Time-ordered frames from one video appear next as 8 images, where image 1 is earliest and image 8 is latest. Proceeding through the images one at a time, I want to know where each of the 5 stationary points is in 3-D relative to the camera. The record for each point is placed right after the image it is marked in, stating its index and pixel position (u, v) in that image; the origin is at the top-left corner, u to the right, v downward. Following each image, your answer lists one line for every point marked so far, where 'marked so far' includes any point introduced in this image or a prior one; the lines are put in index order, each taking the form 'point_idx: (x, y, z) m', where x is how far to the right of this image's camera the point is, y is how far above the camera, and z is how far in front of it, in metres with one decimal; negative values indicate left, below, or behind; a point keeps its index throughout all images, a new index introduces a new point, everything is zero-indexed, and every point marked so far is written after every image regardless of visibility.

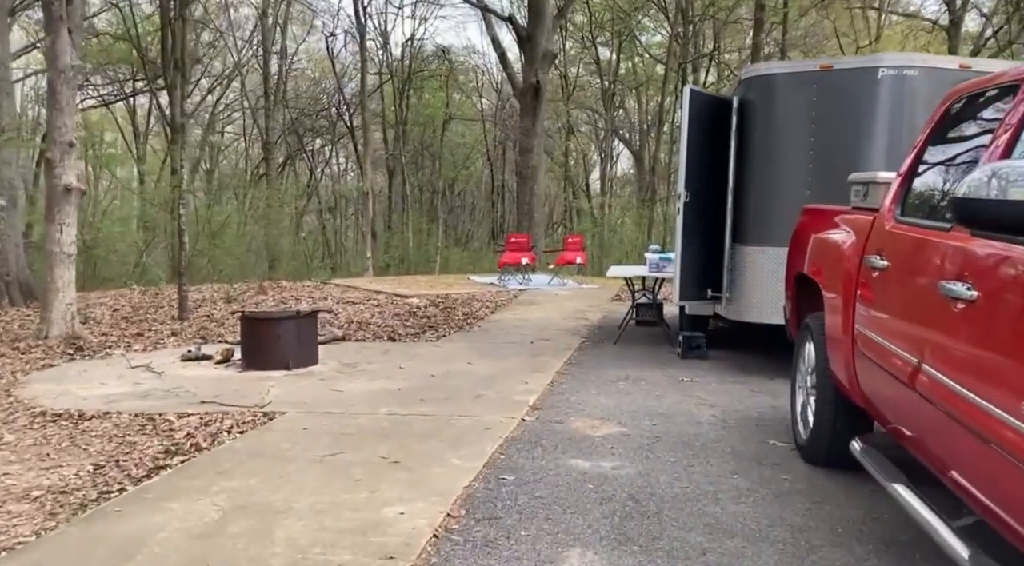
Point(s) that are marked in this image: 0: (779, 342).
0: (+2.3, -0.5, +8.0) m
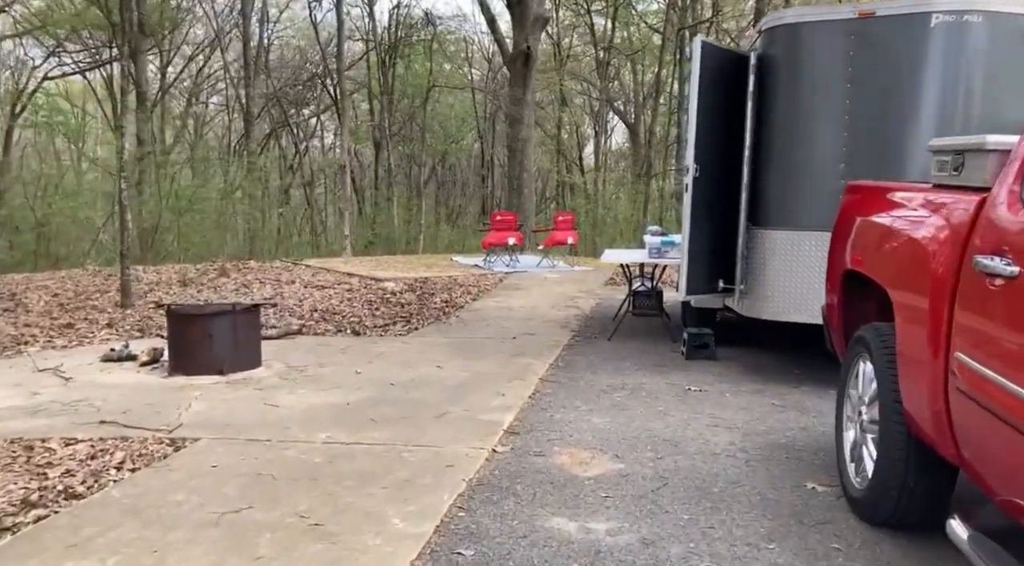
0: (+2.1, -0.5, +6.9) m
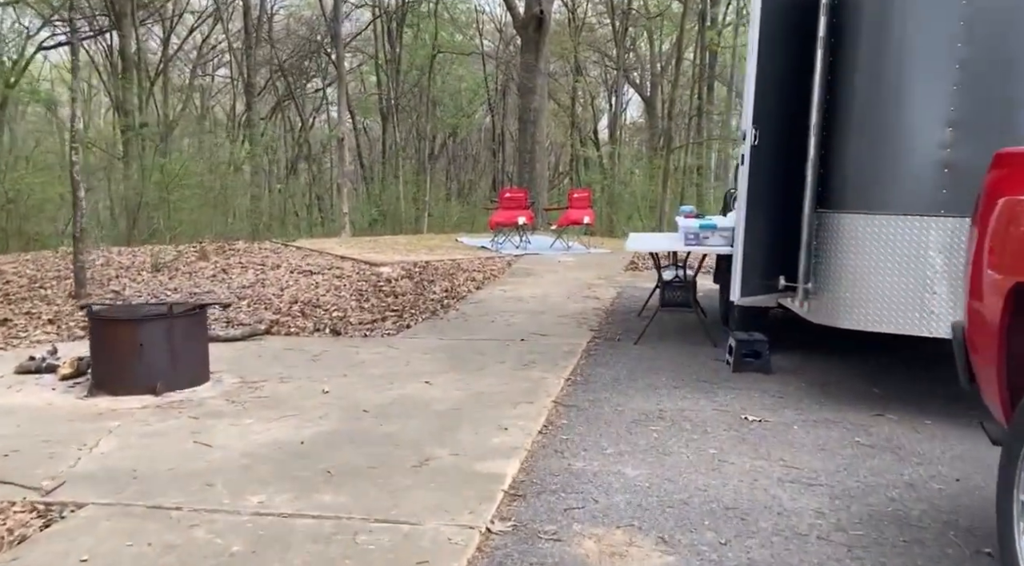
0: (+2.2, -0.4, +5.7) m
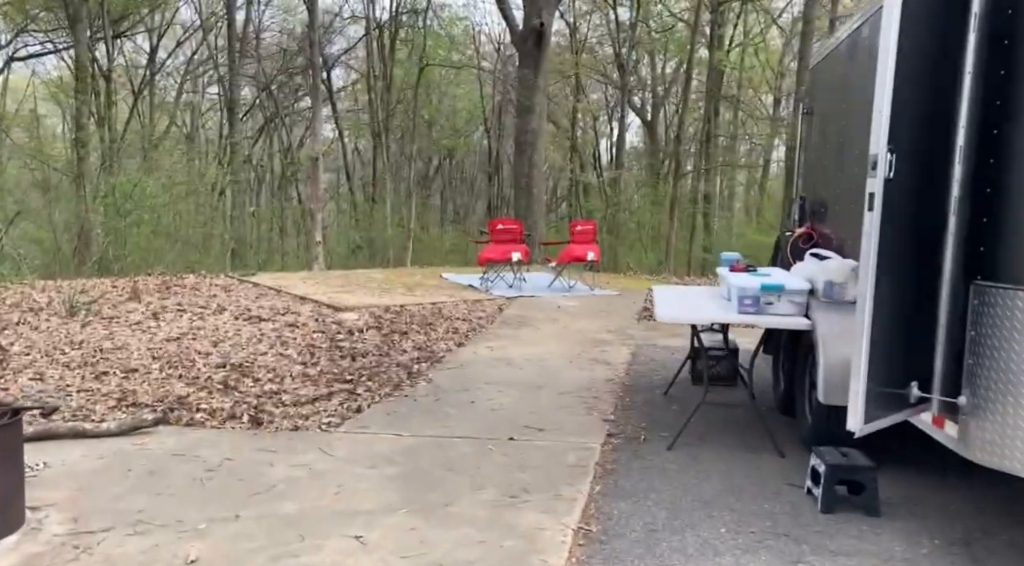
0: (+2.1, -0.8, +3.9) m
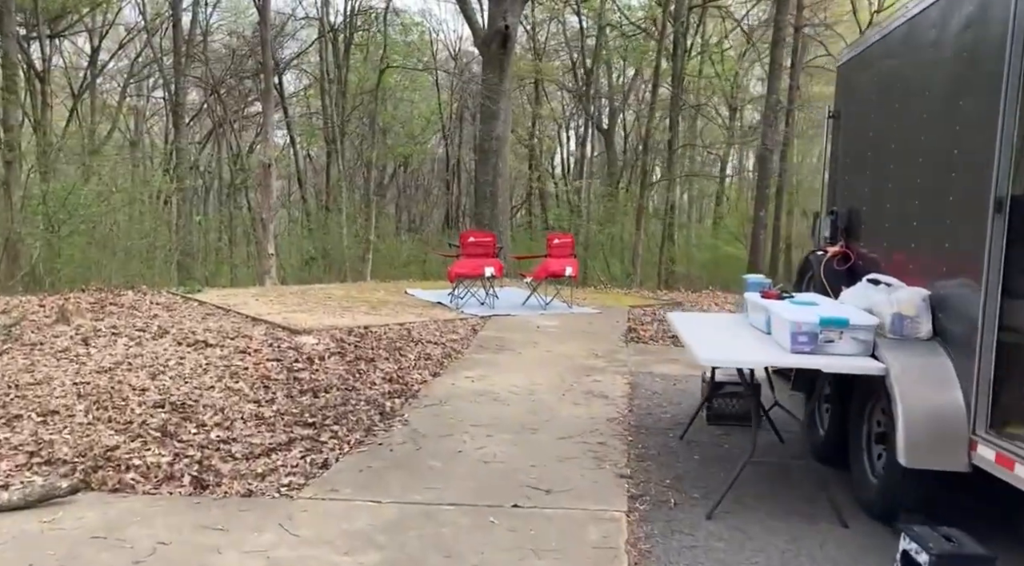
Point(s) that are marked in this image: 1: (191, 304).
0: (+2.2, -0.9, +3.1) m
1: (-3.4, -0.2, +9.8) m
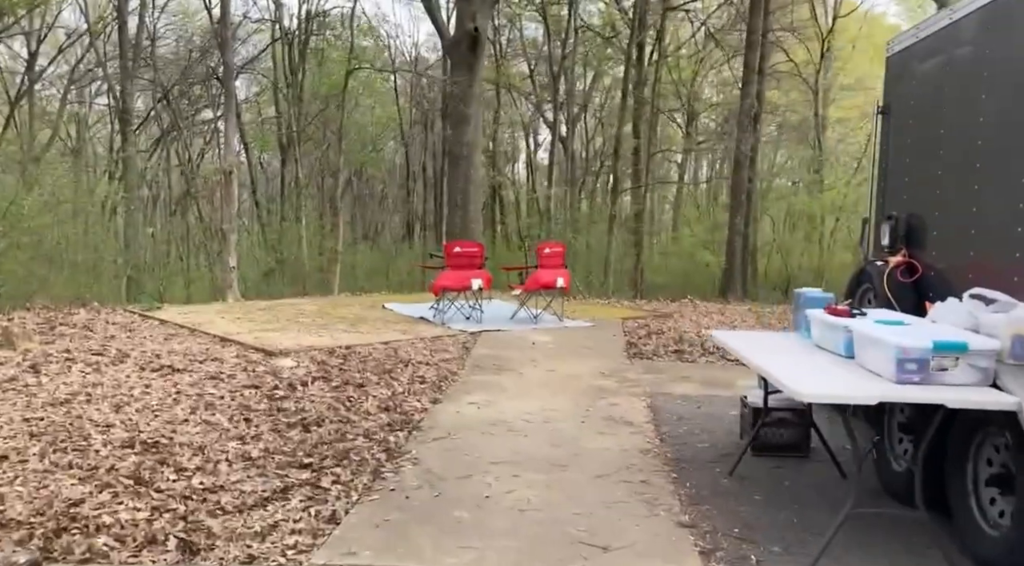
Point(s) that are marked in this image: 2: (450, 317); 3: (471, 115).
0: (+2.4, -1.0, +2.6) m
1: (-3.5, -0.4, +9.0) m
2: (-0.7, -0.4, +10.0) m
3: (-0.6, +2.6, +14.6) m
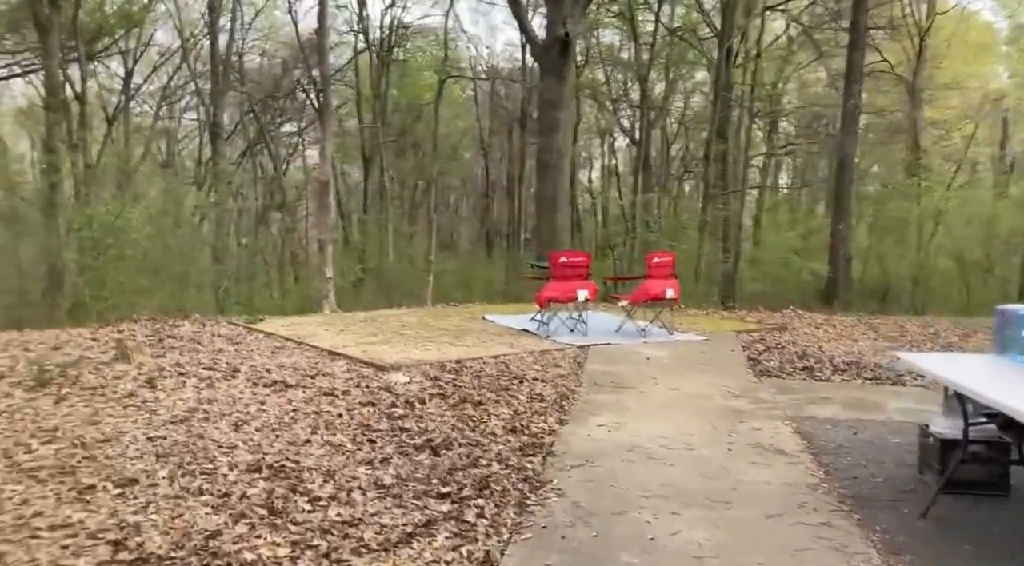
0: (+2.9, -1.0, +2.0) m
1: (-2.4, -0.5, +8.9) m
2: (+0.4, -0.5, +9.7) m
3: (+0.9, +2.5, +14.2) m
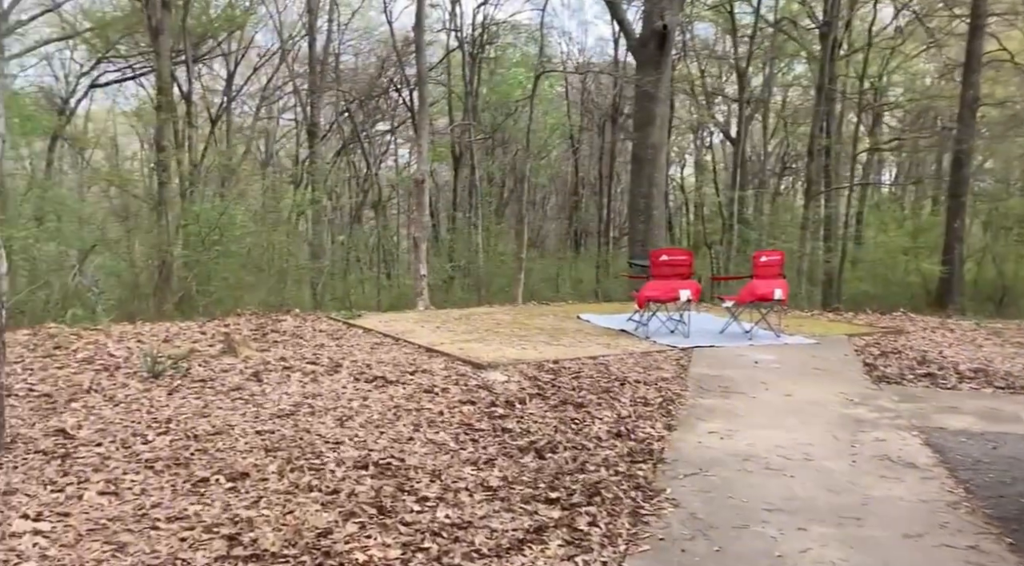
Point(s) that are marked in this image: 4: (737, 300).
0: (+3.2, -1.1, +1.5) m
1: (-1.5, -0.5, +8.9) m
2: (+1.4, -0.5, +9.4) m
3: (+2.3, +2.5, +13.9) m
4: (+2.3, -0.2, +9.3) m
